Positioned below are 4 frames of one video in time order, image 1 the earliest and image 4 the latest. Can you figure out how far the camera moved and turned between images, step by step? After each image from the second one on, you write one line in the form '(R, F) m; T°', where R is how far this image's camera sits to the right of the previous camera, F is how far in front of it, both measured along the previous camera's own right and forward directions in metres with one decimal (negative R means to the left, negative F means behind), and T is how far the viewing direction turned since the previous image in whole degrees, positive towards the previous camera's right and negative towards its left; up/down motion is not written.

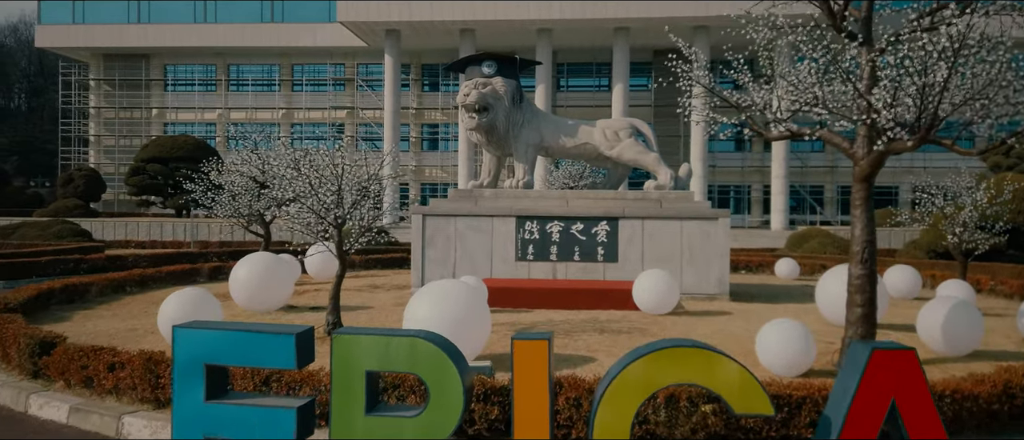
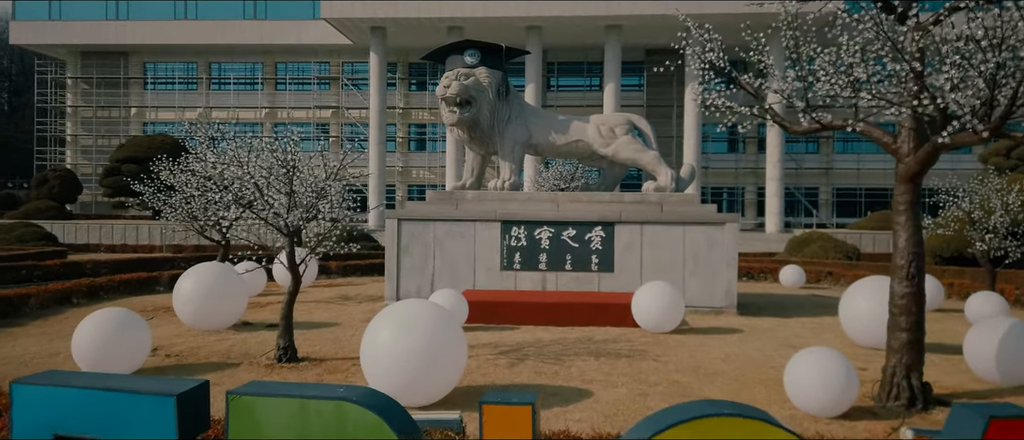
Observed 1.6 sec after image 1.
(+0.1, +1.4) m; +1°
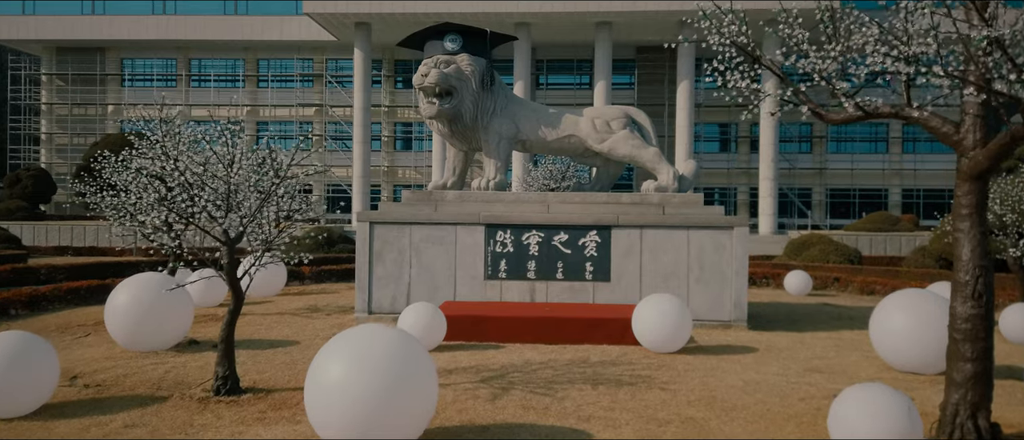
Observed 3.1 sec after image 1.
(+0.1, +1.3) m; +1°
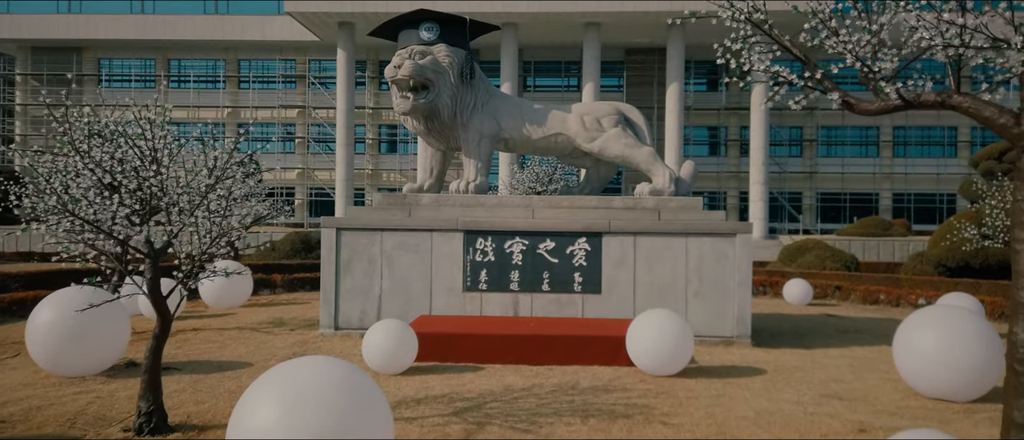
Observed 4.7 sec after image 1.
(+0.1, +1.0) m; +1°
